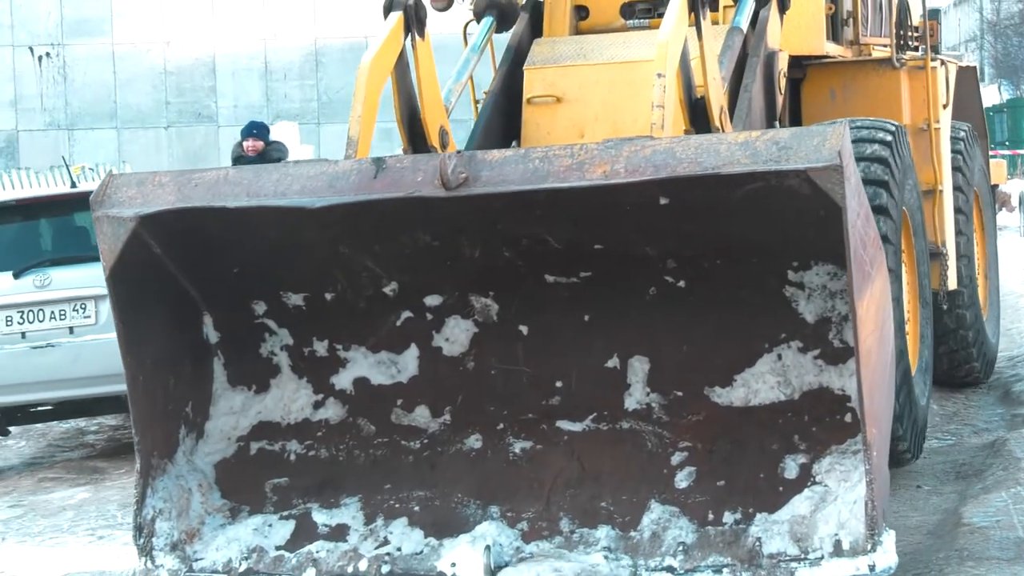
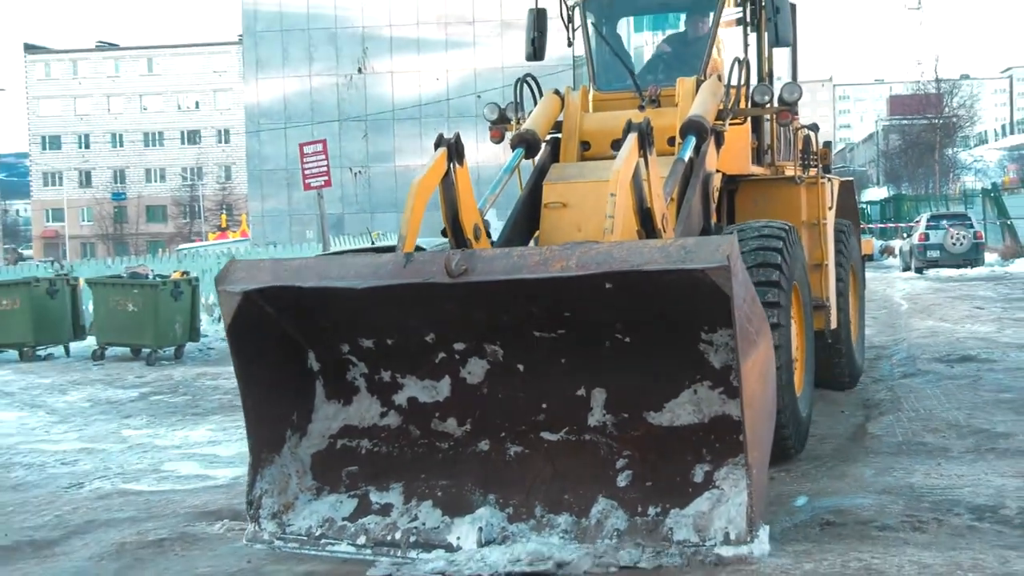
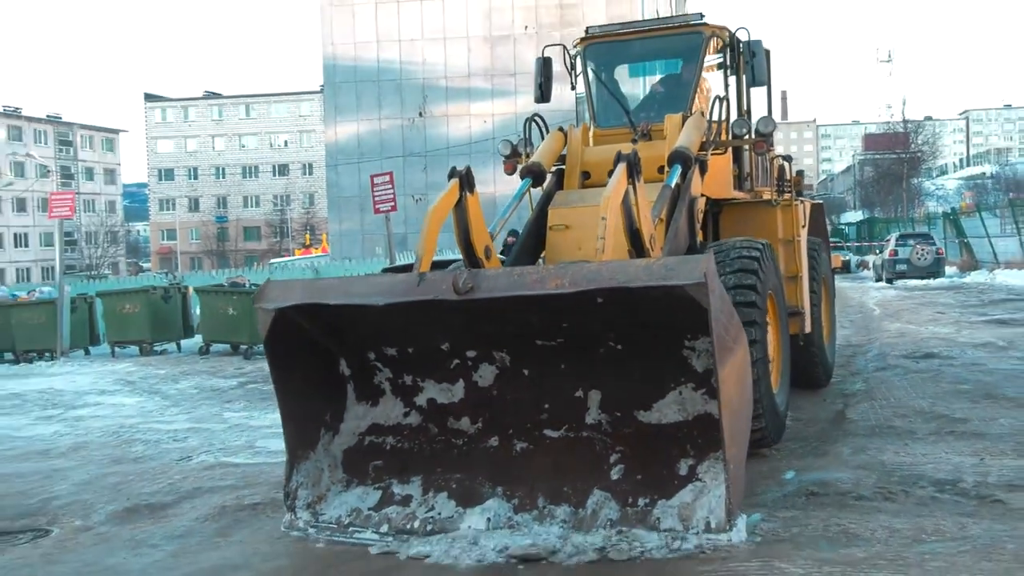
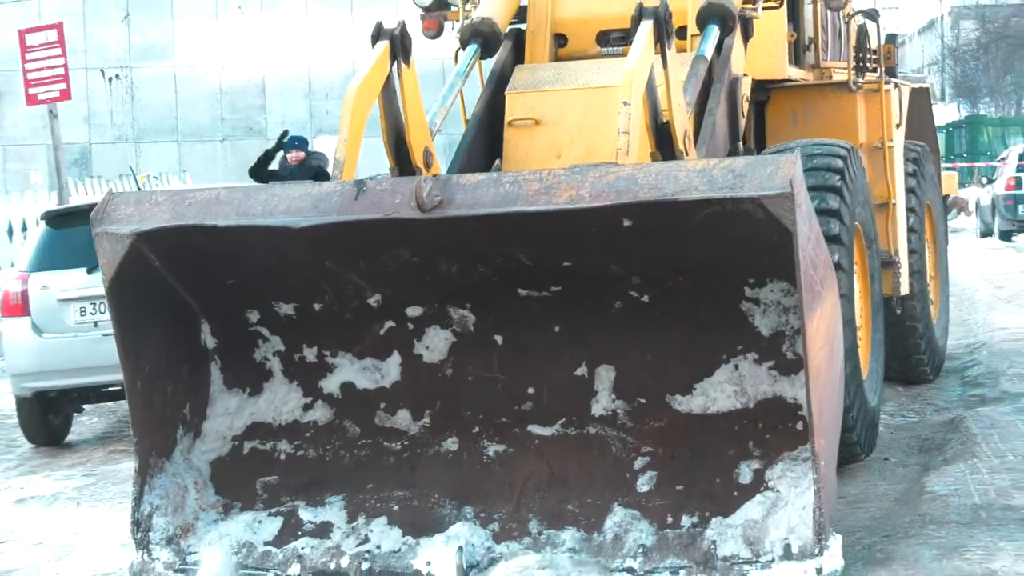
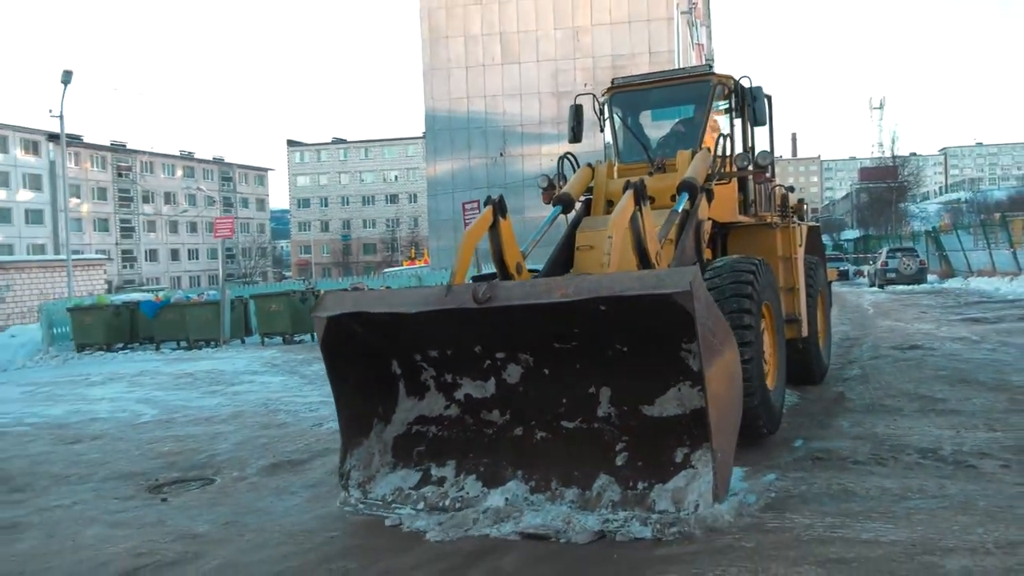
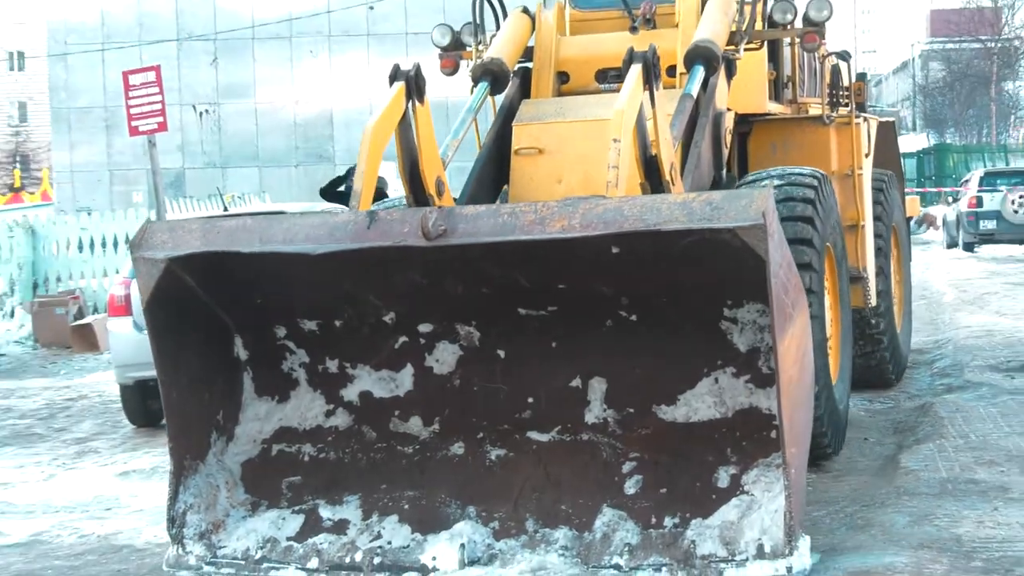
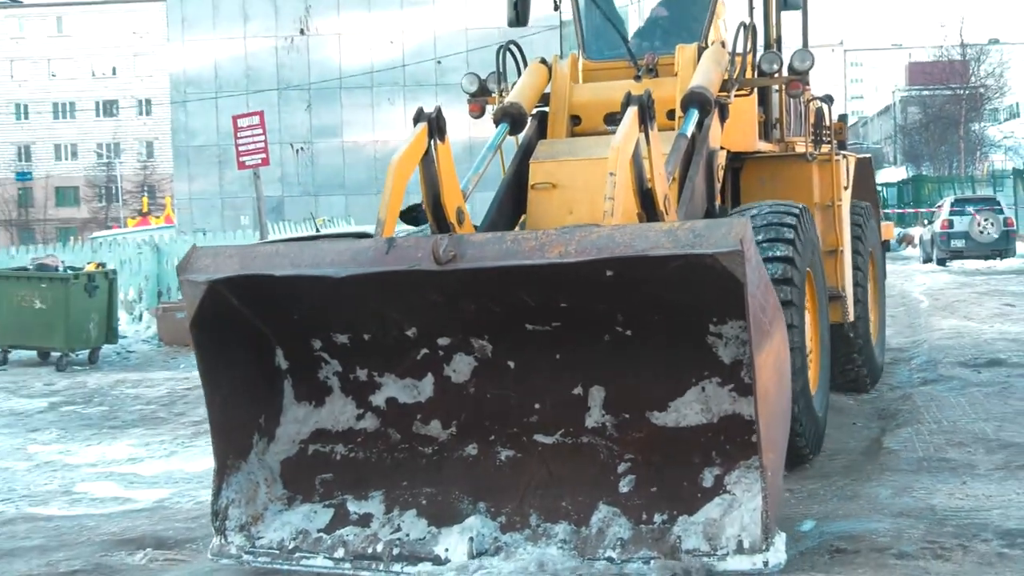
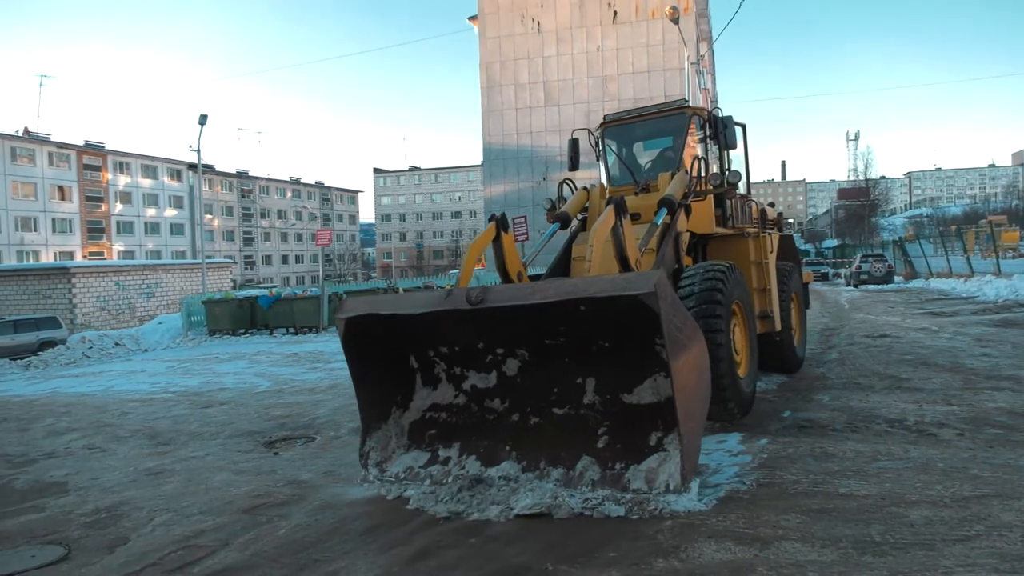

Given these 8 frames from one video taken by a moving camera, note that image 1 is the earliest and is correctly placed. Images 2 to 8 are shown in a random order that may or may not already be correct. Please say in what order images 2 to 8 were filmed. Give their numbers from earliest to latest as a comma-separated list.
4, 6, 7, 2, 3, 5, 8
